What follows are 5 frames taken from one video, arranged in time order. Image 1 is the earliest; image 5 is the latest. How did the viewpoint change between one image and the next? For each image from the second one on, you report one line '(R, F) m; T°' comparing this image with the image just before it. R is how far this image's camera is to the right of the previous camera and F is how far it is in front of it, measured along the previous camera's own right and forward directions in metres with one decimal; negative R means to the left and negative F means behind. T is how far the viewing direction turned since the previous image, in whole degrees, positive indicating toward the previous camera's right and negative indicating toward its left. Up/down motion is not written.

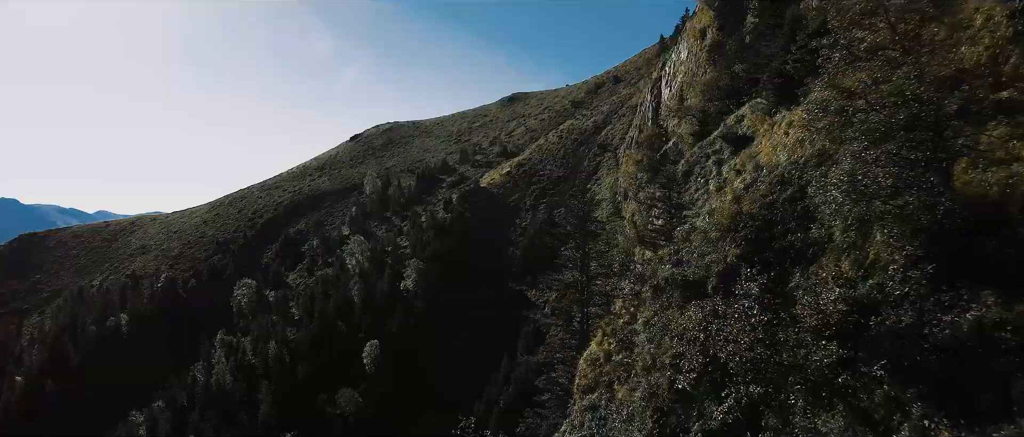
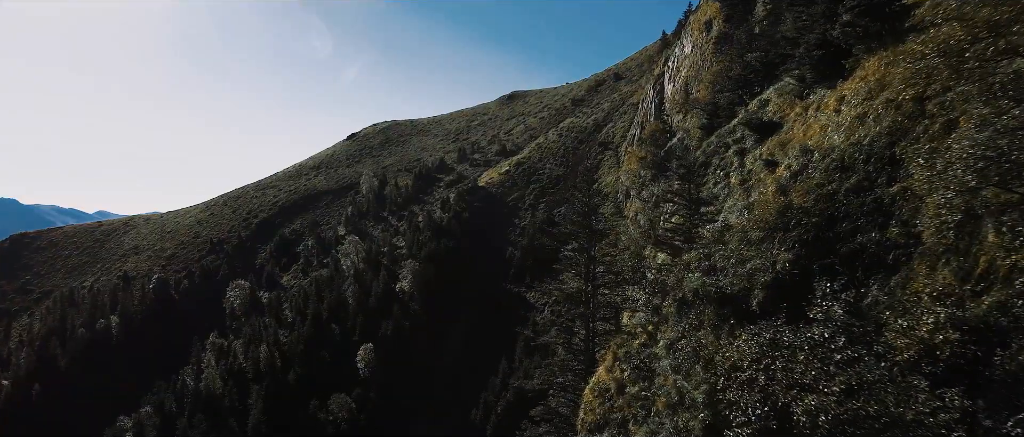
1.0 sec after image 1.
(+0.2, +1.9) m; 0°
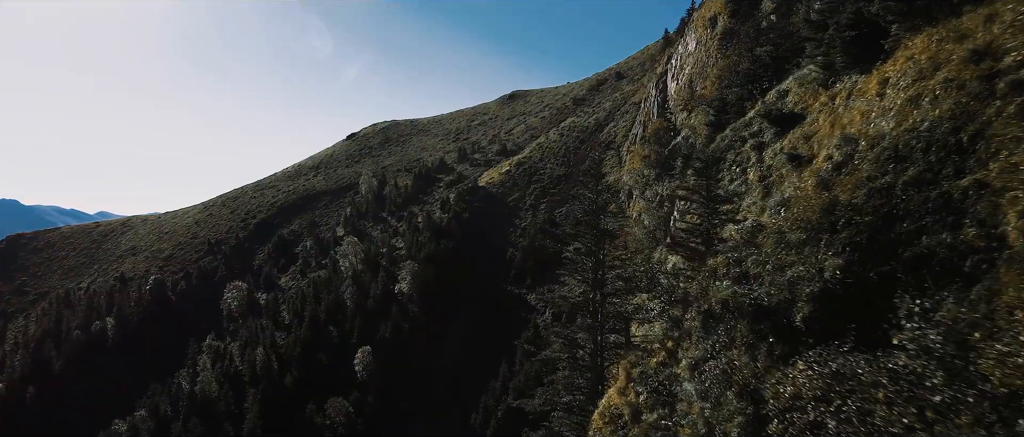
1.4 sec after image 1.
(0.0, +1.0) m; 0°
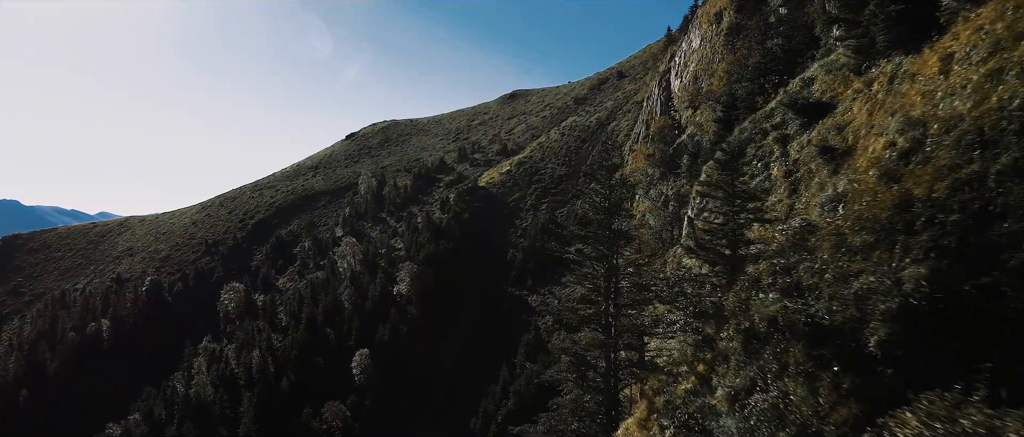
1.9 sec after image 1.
(0.0, +1.1) m; 0°
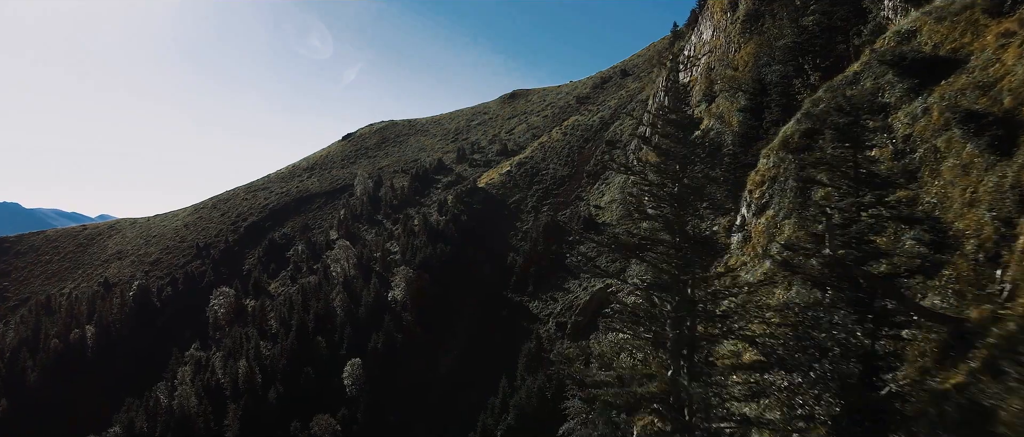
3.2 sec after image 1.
(0.0, +3.1) m; 0°
